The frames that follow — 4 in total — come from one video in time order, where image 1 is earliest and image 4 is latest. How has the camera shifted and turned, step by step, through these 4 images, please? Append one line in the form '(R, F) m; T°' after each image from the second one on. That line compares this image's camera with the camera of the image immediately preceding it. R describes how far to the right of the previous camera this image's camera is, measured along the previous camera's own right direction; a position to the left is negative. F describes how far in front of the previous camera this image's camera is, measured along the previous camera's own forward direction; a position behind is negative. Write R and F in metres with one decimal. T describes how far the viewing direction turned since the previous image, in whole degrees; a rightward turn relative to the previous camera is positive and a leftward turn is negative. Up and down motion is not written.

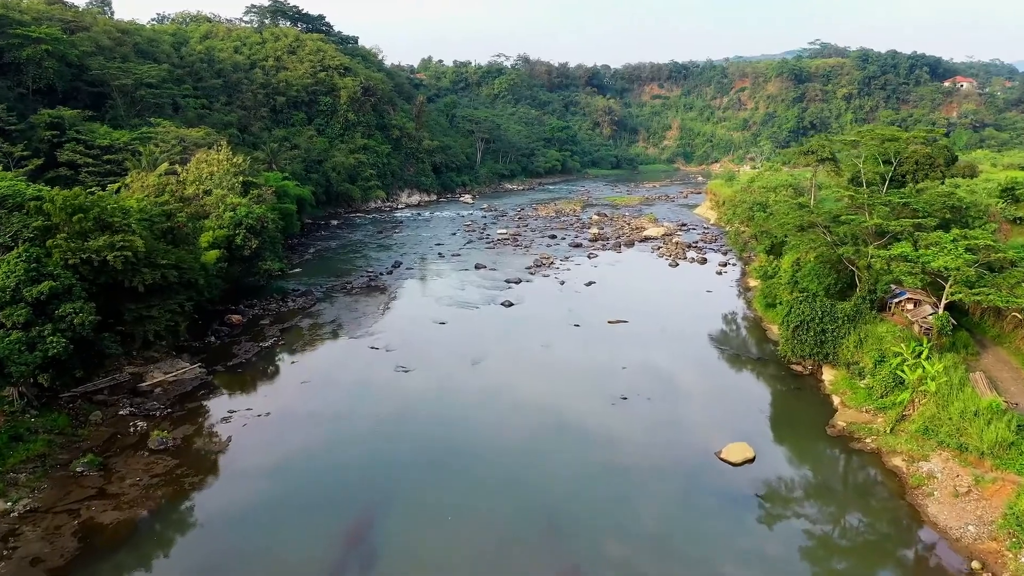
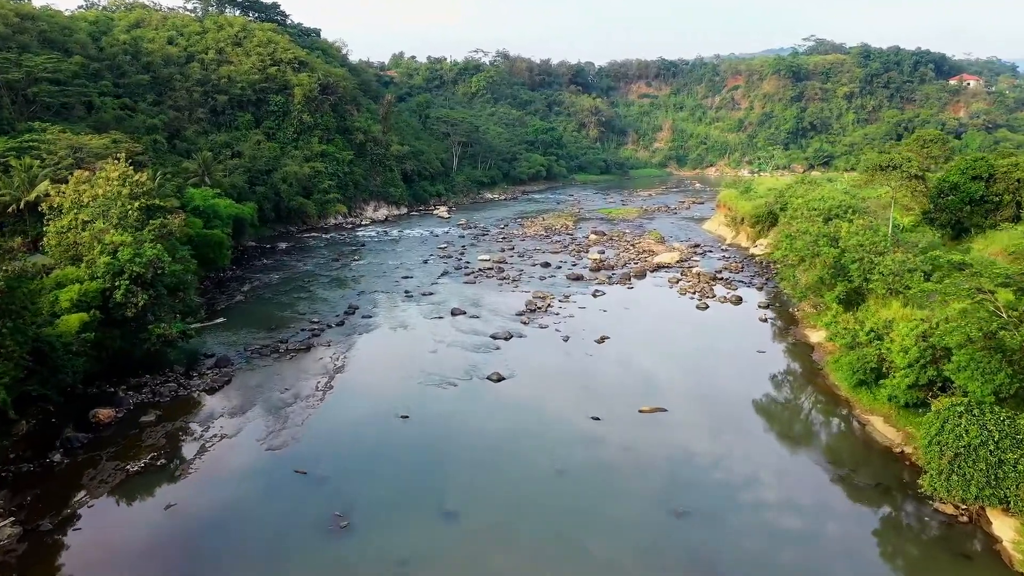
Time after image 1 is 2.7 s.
(-0.3, +6.7) m; +2°
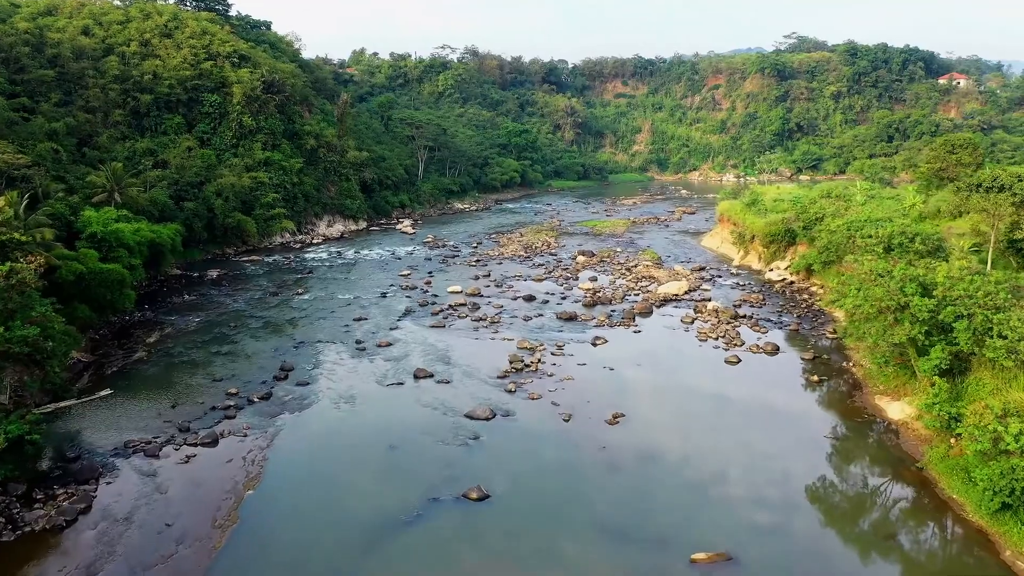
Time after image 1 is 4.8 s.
(-0.2, +5.4) m; +2°
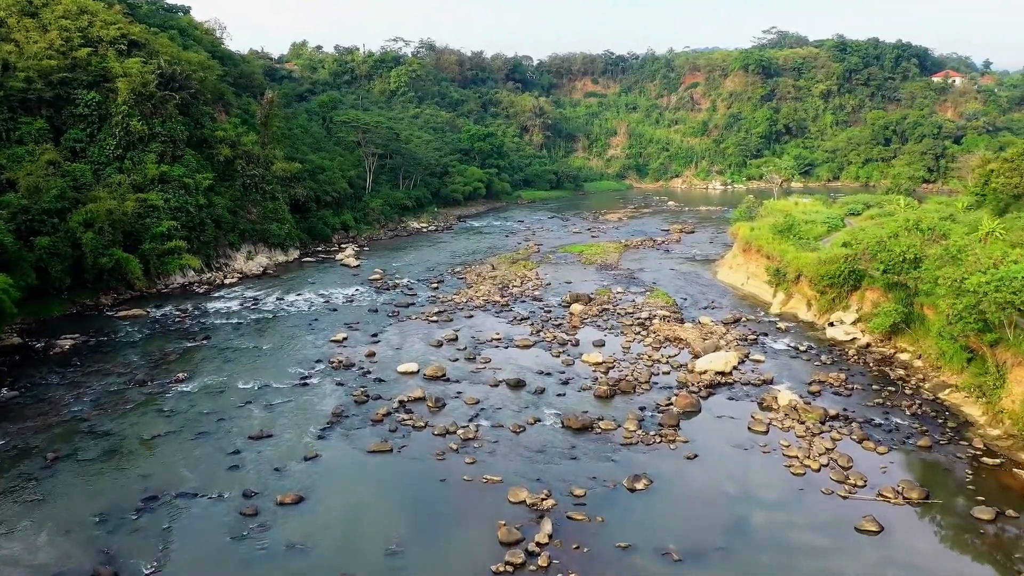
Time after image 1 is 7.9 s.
(-0.4, +8.1) m; +3°
